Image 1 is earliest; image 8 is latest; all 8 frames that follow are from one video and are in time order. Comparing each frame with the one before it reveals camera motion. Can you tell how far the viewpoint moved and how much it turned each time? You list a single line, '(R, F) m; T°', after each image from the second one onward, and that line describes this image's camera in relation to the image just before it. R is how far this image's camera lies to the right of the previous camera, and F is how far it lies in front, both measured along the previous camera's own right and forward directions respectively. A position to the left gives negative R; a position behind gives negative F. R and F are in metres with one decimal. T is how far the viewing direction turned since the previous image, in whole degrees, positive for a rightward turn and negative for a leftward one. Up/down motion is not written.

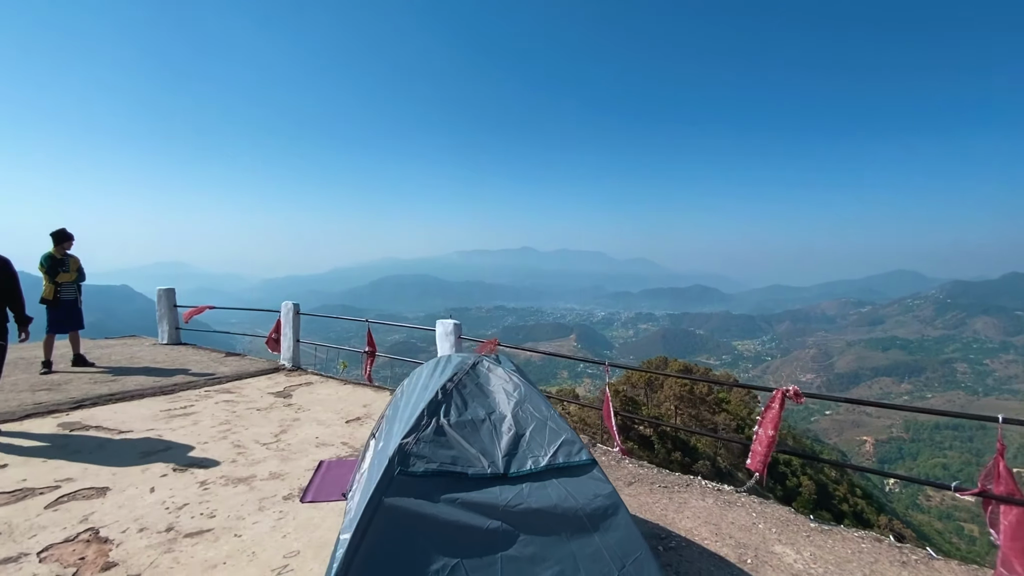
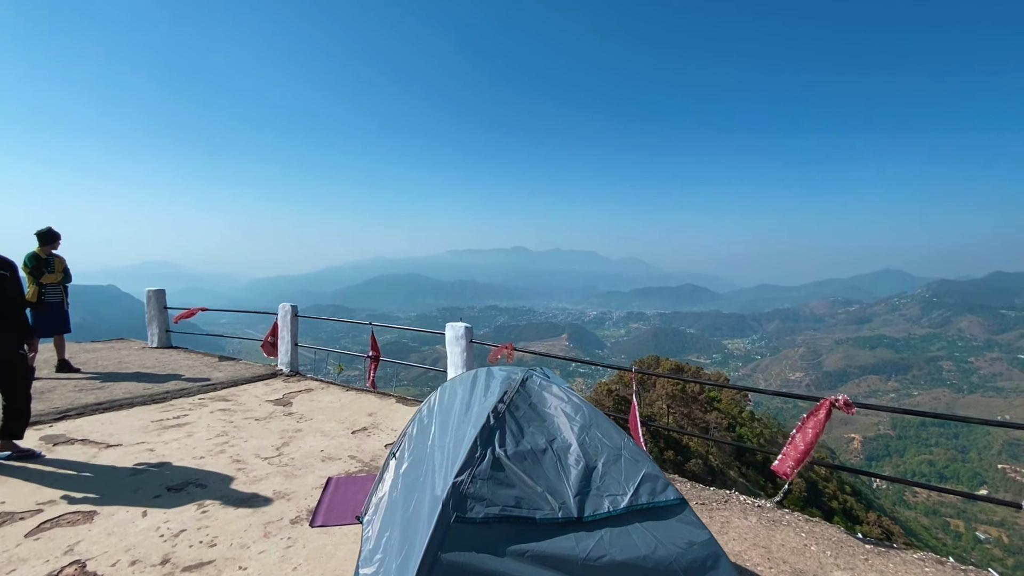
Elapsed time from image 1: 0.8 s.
(-0.2, +0.2) m; +1°
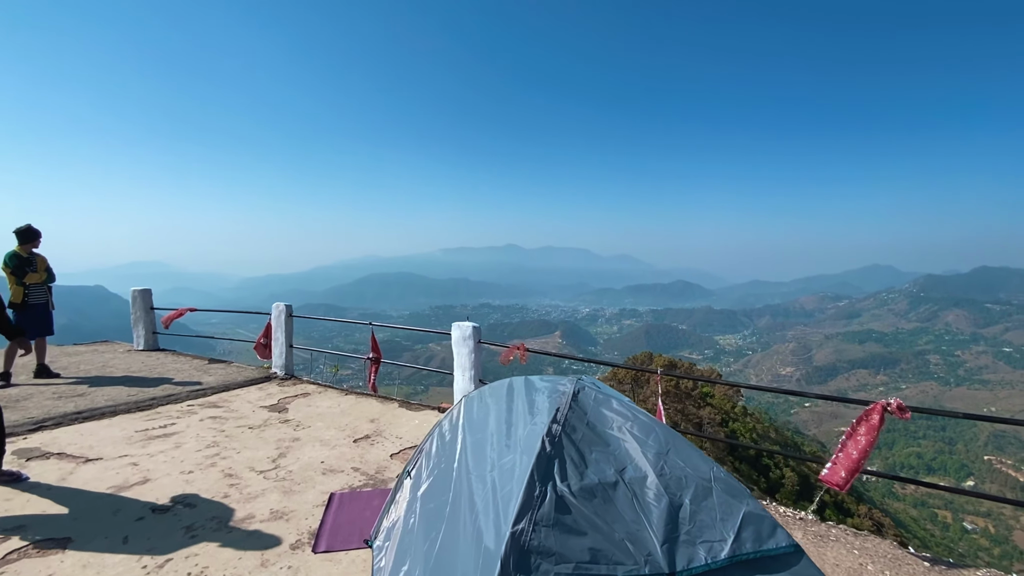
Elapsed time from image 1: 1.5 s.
(-0.2, +0.3) m; +1°
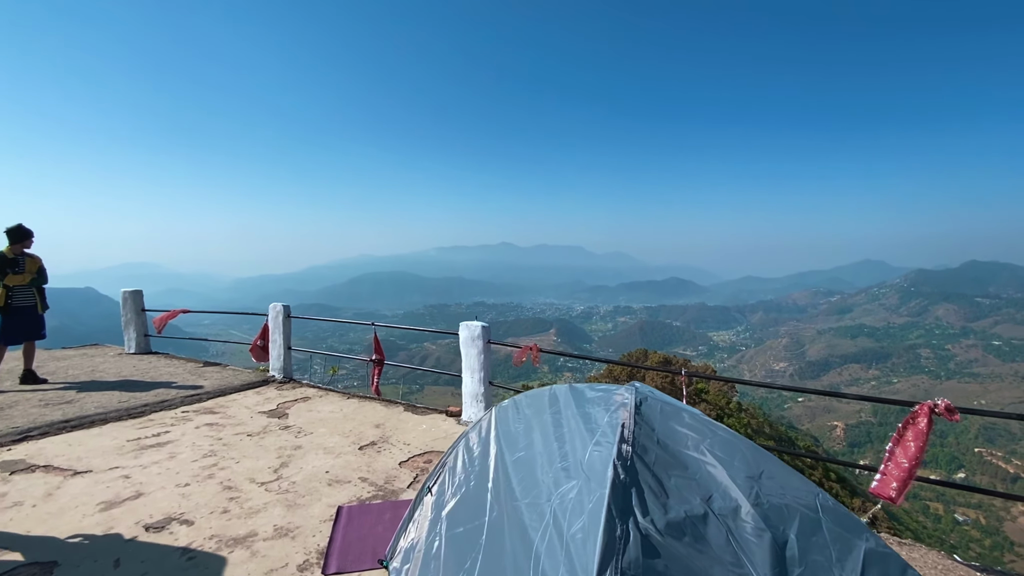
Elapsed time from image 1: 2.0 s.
(-0.1, +0.2) m; +1°
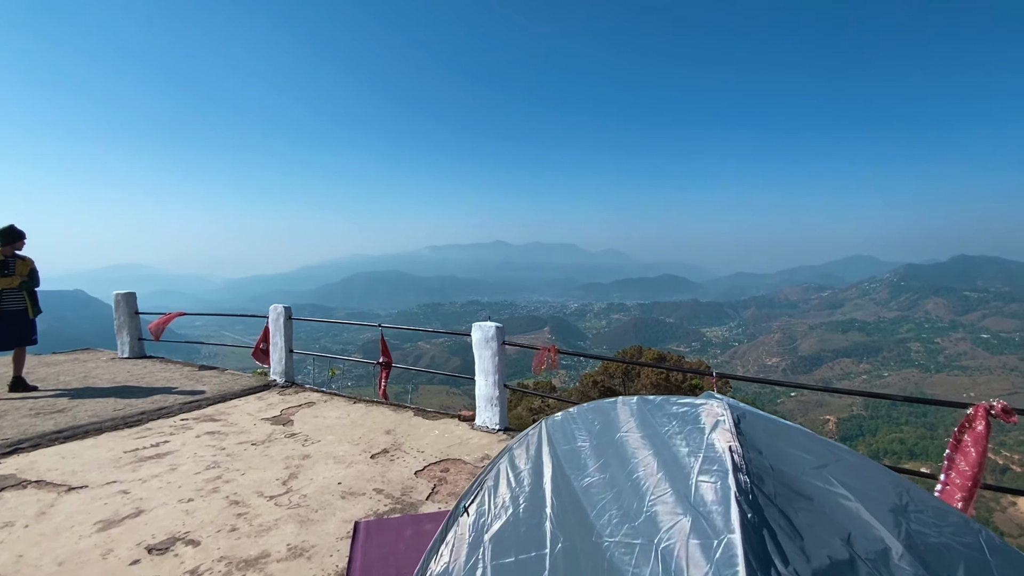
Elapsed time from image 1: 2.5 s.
(-0.2, +0.2) m; +1°
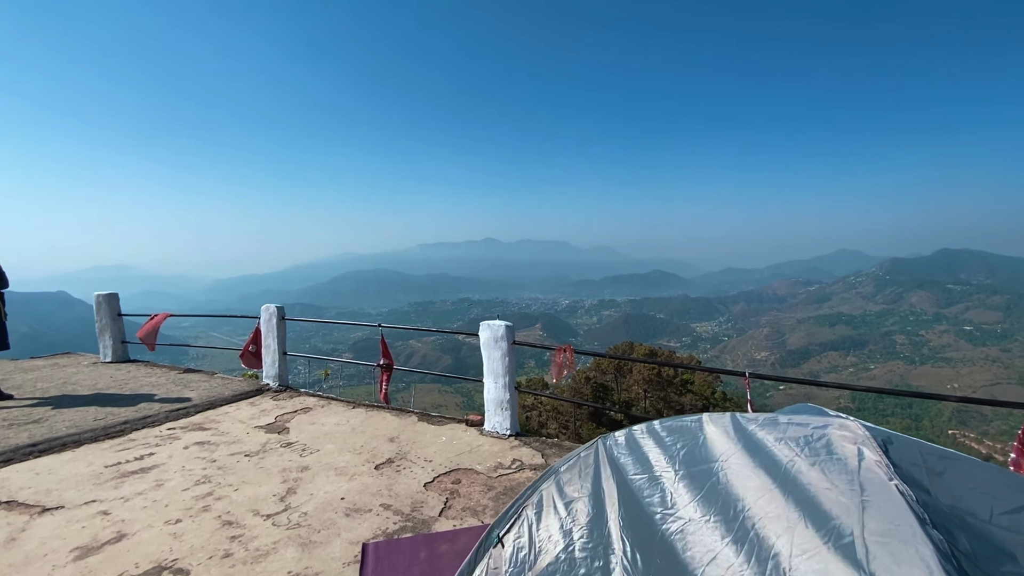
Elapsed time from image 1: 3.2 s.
(-0.2, +0.2) m; +1°
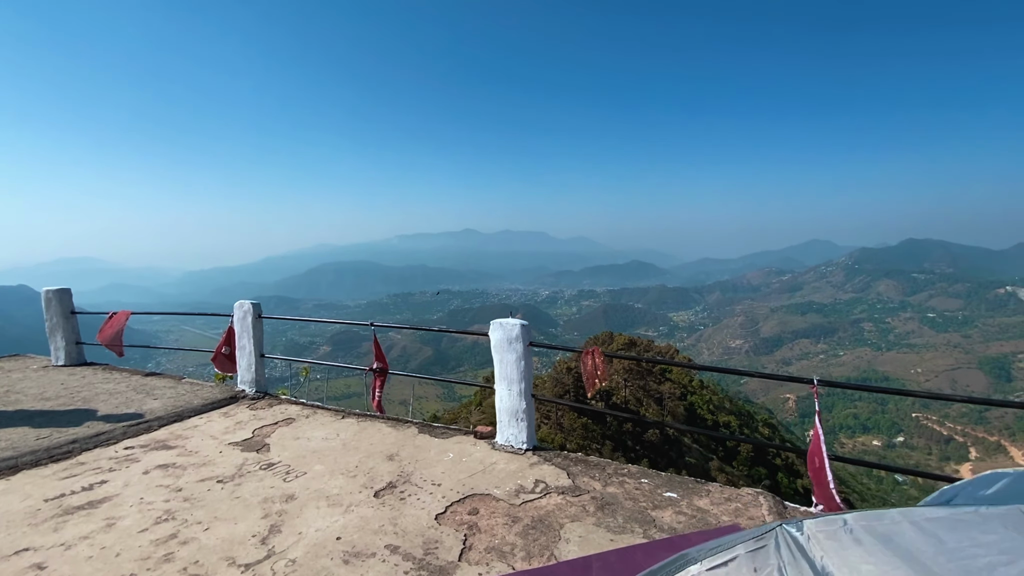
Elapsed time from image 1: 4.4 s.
(-0.3, +0.5) m; +2°
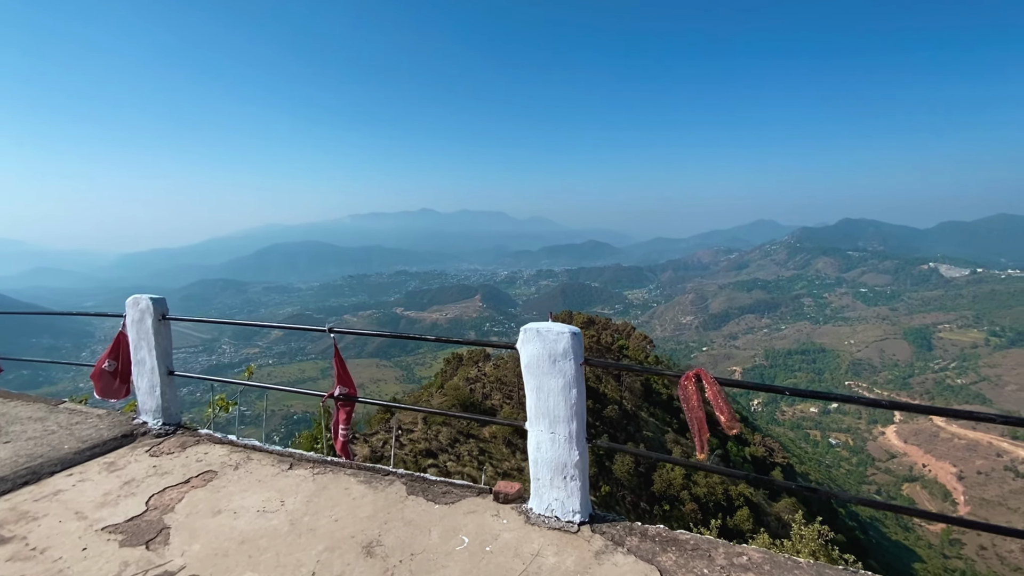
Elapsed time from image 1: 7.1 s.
(-0.4, +1.2) m; +5°
